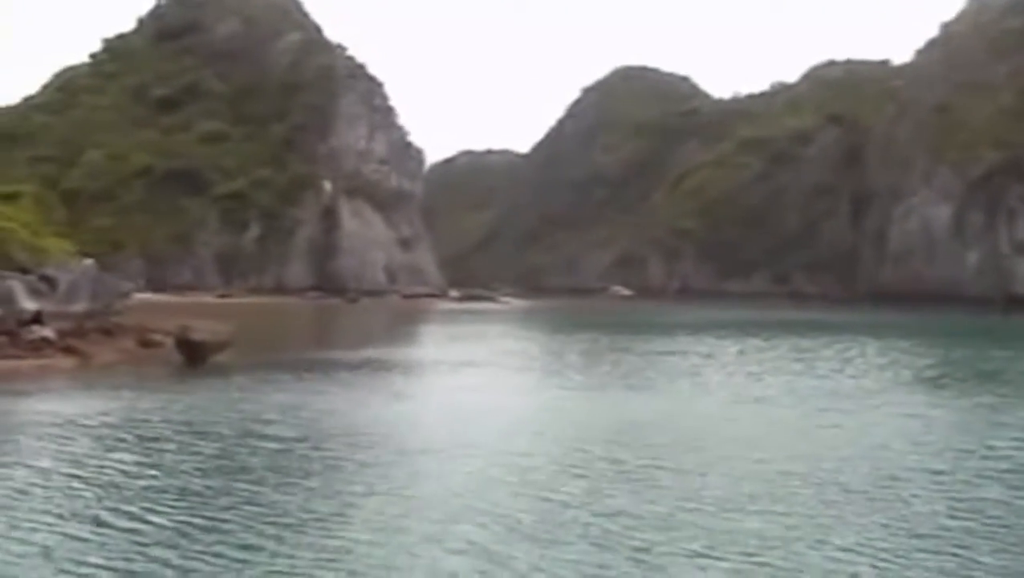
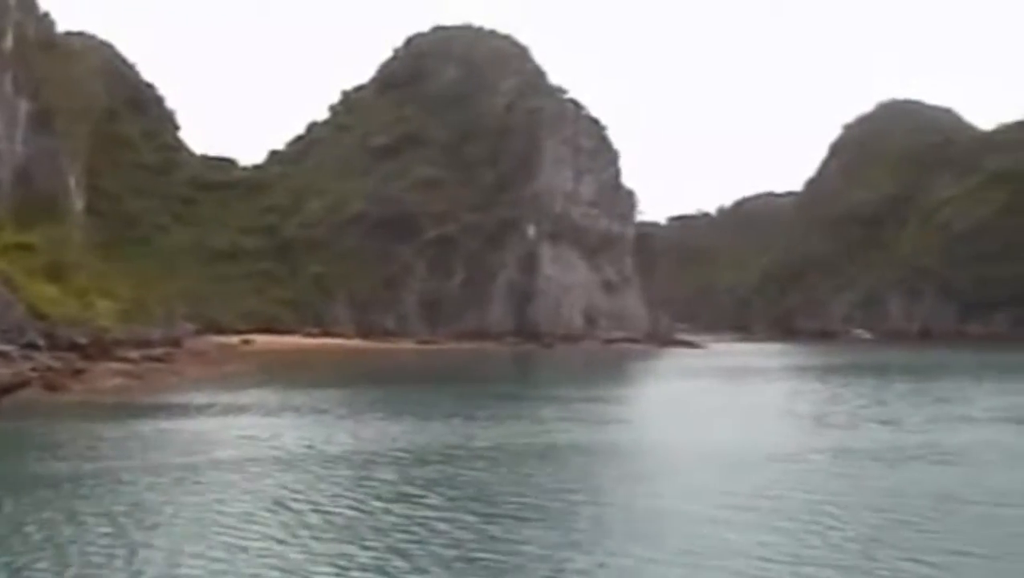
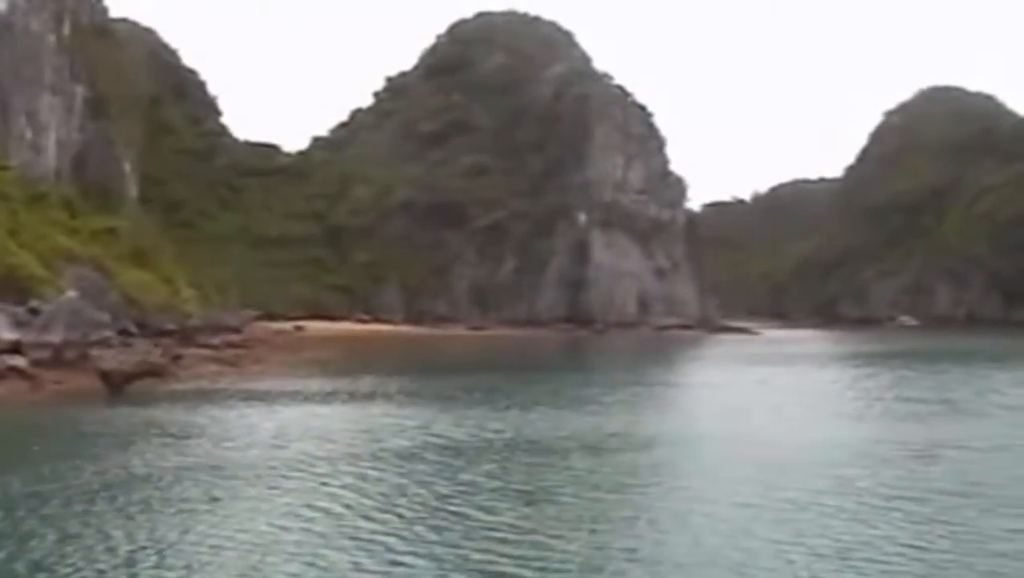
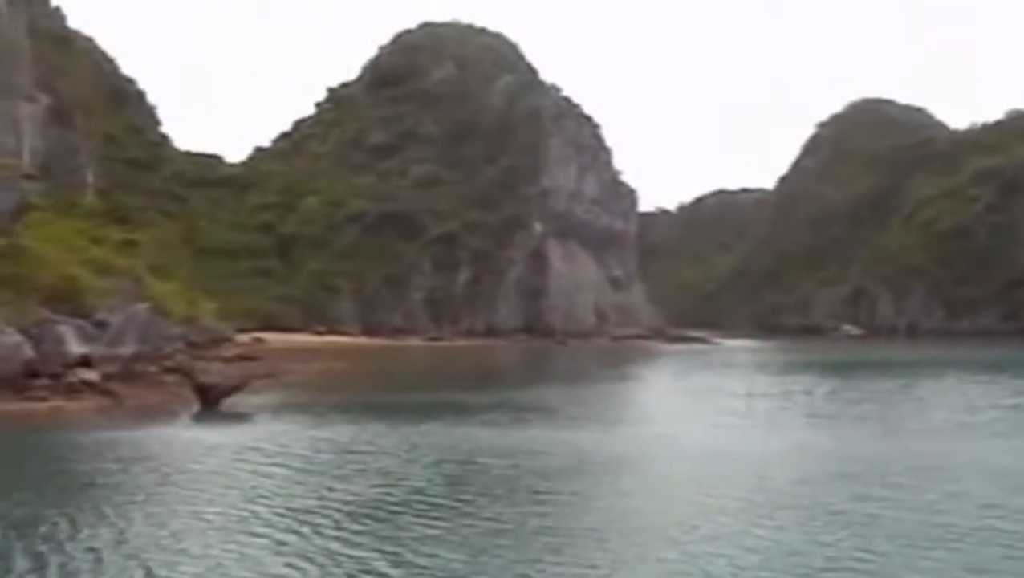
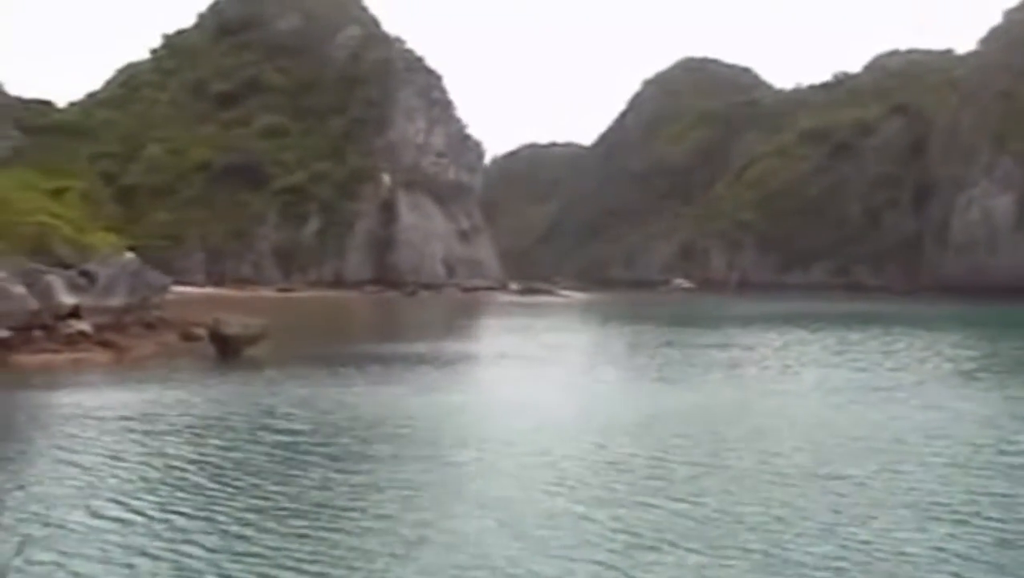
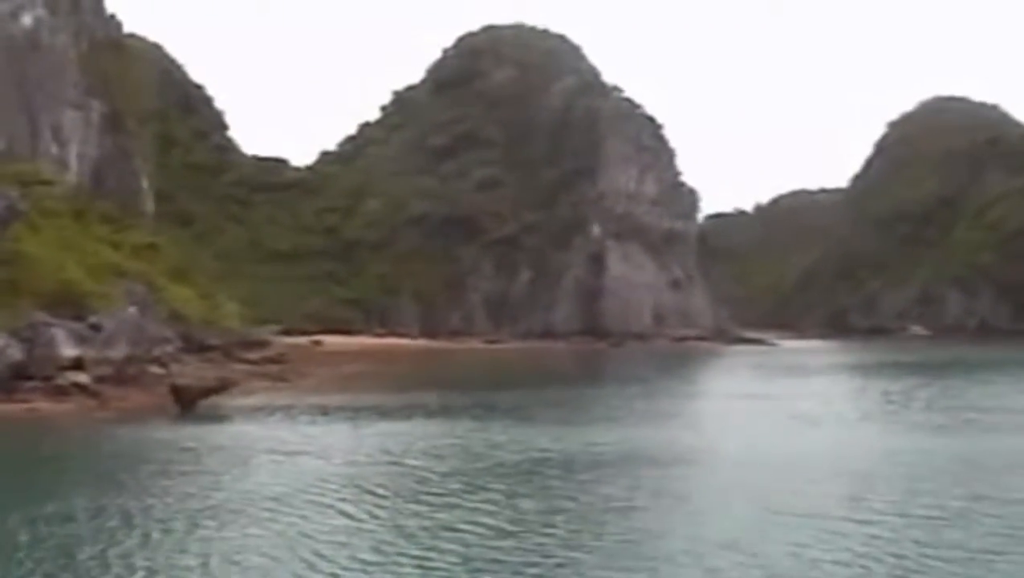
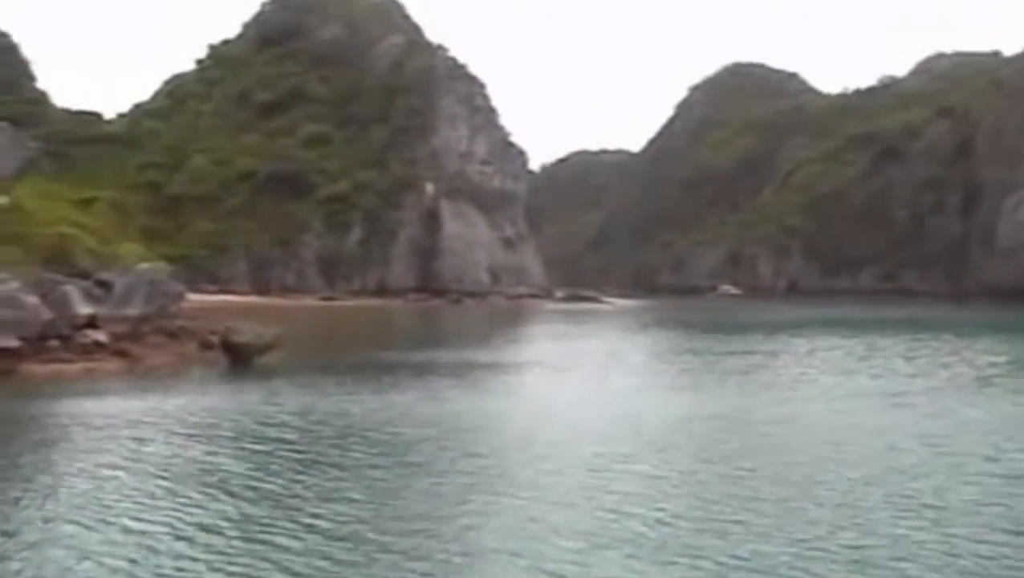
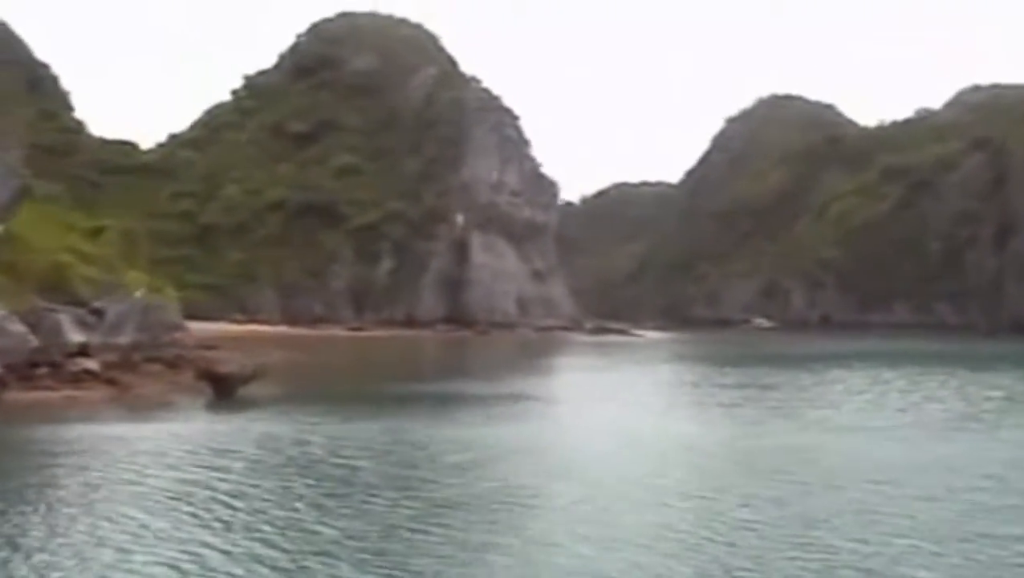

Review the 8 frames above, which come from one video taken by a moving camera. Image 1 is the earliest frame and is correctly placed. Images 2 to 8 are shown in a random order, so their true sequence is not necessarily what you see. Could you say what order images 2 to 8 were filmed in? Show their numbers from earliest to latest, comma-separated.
5, 7, 8, 4, 6, 3, 2
